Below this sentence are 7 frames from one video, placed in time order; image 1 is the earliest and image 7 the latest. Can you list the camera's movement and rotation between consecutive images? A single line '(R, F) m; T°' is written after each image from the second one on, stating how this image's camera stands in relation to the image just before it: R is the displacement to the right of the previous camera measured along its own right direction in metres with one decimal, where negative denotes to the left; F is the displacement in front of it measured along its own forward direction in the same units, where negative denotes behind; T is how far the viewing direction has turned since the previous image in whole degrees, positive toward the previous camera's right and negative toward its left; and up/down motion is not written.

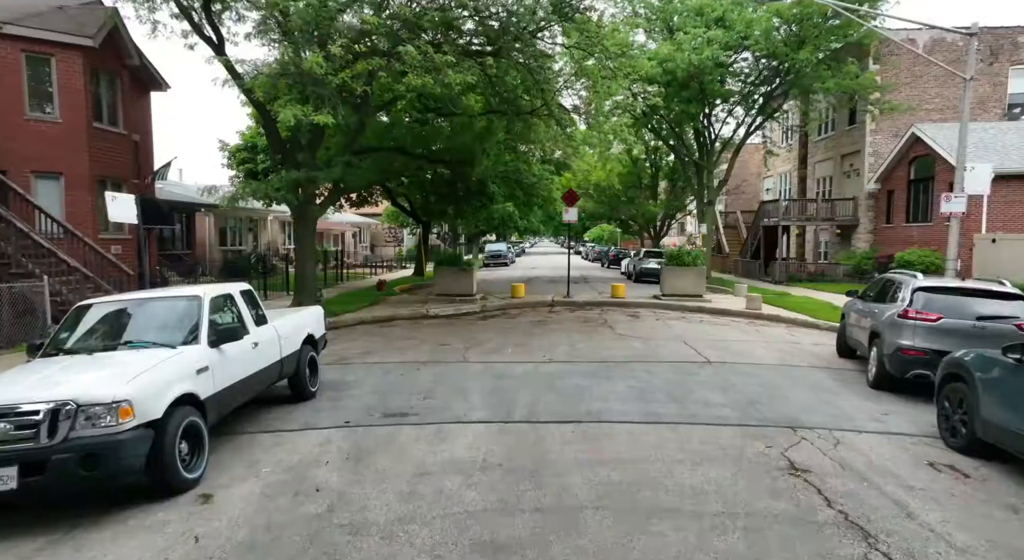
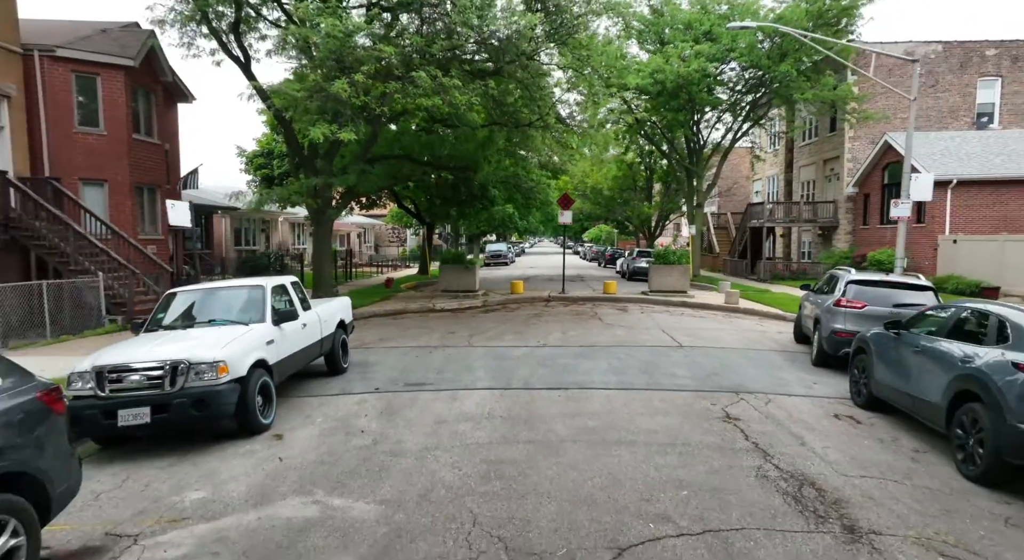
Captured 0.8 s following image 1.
(0.0, -1.5) m; 0°
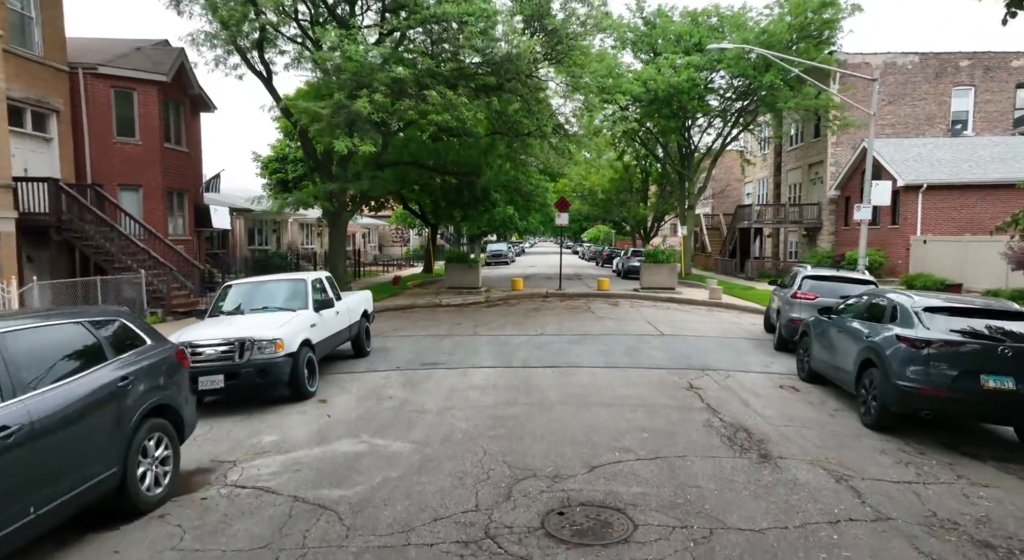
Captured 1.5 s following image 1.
(0.0, -1.4) m; 0°
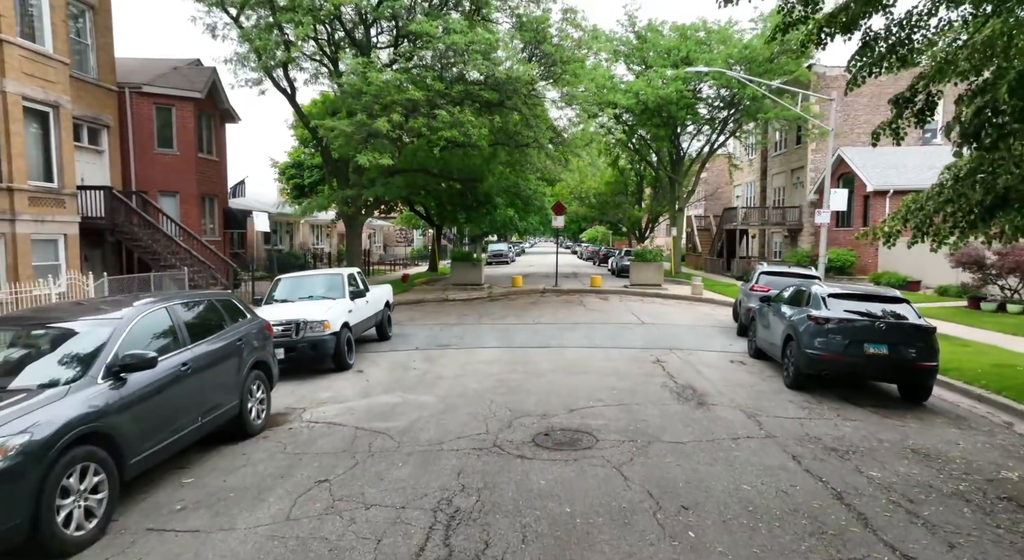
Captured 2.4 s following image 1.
(0.0, -1.9) m; 0°
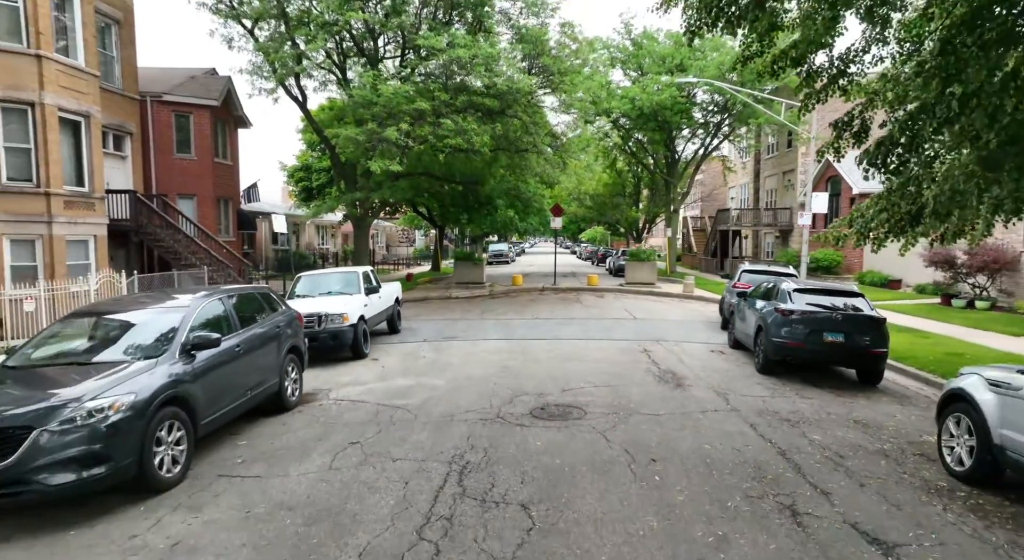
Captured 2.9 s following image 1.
(0.0, -1.0) m; 0°
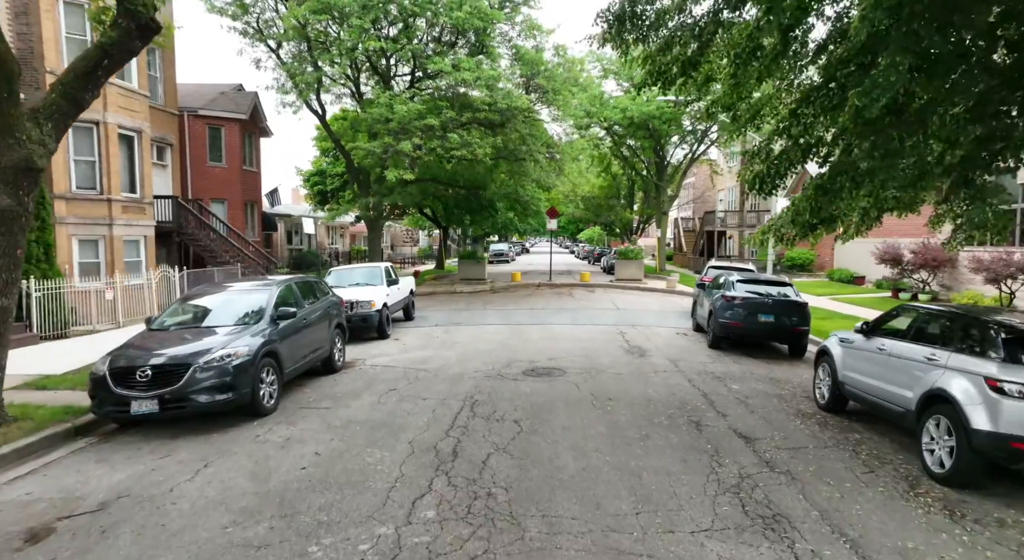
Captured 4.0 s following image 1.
(+0.1, -2.2) m; 0°
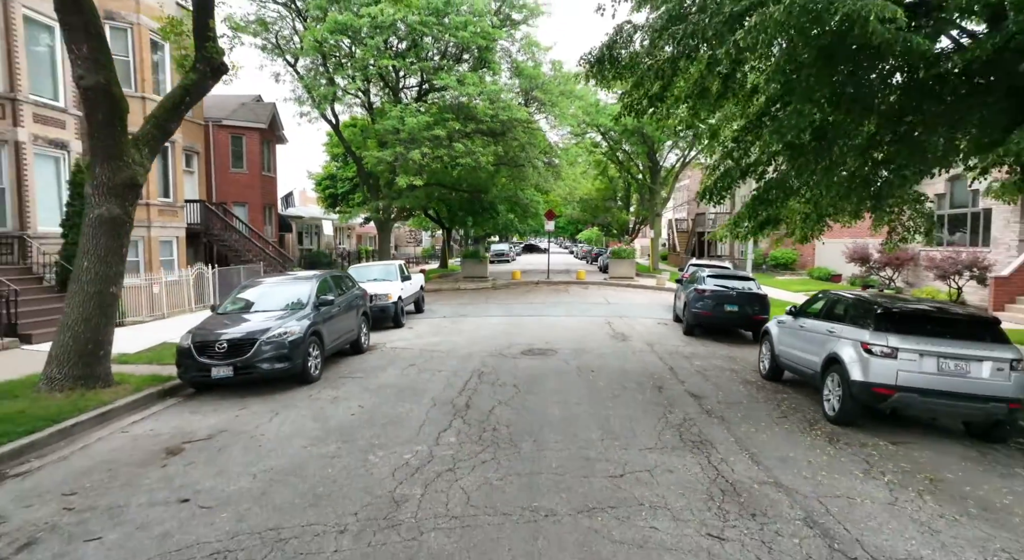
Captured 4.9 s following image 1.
(0.0, -1.7) m; 0°
